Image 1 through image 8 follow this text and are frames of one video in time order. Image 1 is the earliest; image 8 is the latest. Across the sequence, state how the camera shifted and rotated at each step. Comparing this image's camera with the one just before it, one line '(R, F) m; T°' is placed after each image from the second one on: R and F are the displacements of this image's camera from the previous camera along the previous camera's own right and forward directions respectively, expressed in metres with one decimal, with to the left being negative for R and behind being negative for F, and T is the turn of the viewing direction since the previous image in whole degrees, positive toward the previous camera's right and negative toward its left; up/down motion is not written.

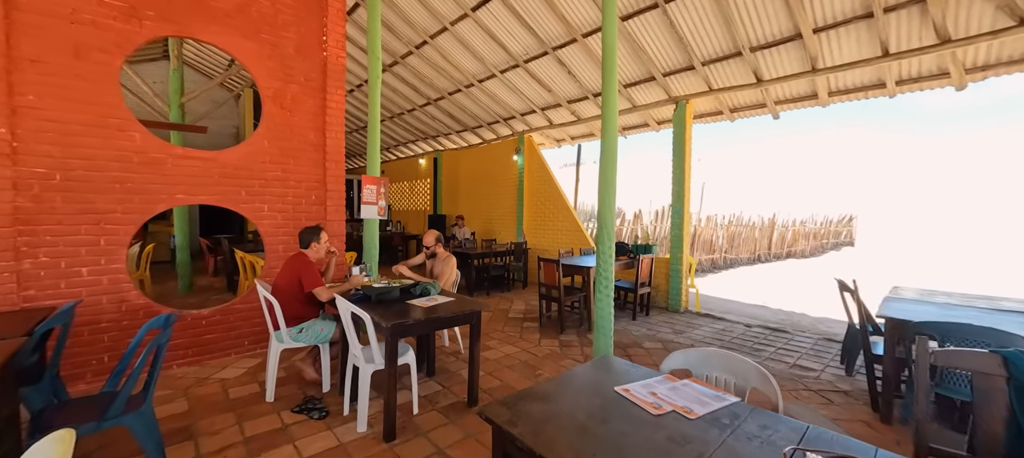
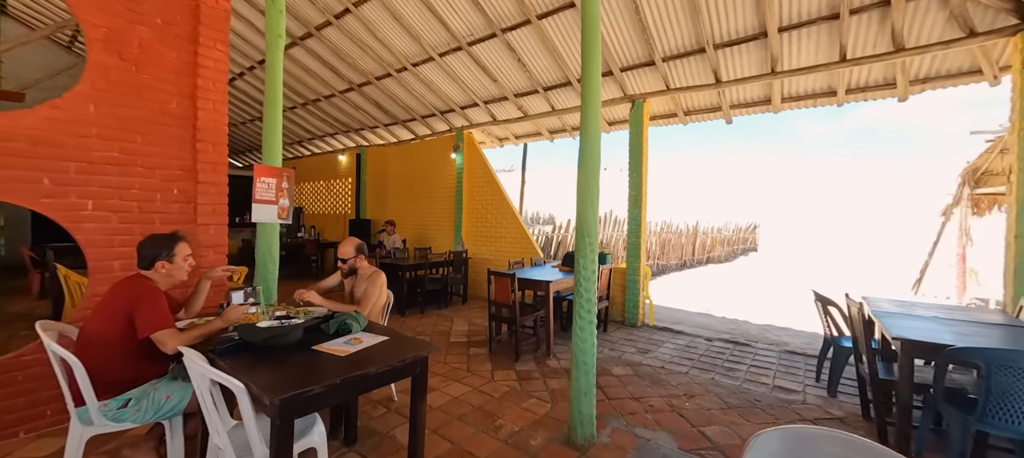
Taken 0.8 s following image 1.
(-0.2, +0.8) m; +11°
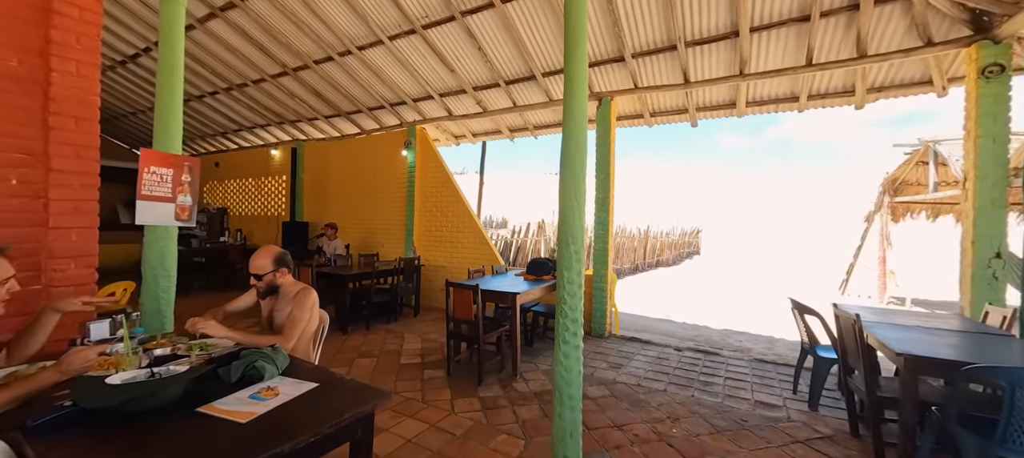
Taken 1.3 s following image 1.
(-0.1, +0.4) m; +7°
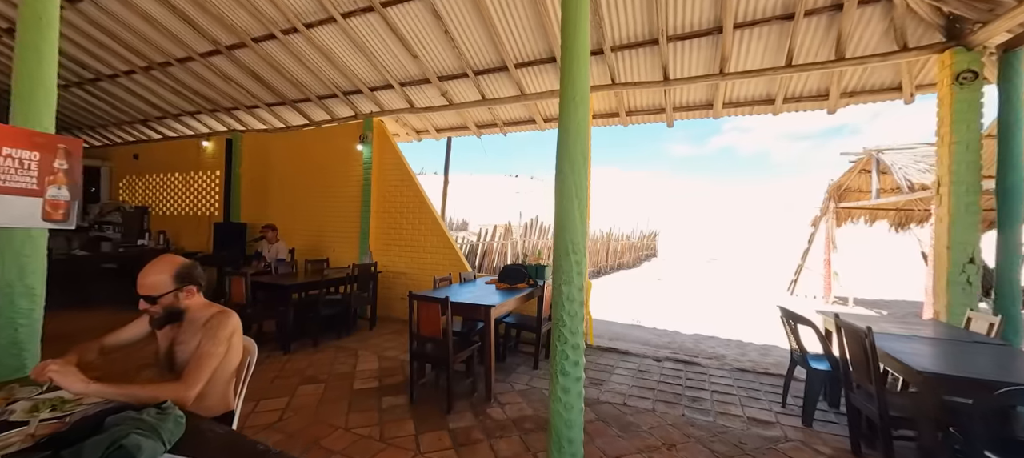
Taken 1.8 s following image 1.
(-0.1, +0.4) m; +6°
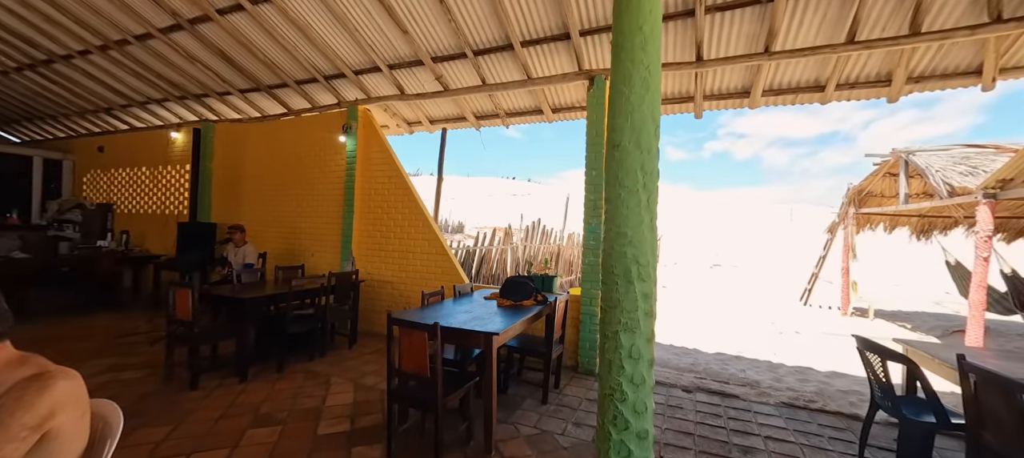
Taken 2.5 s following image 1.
(-0.1, +0.6) m; +1°
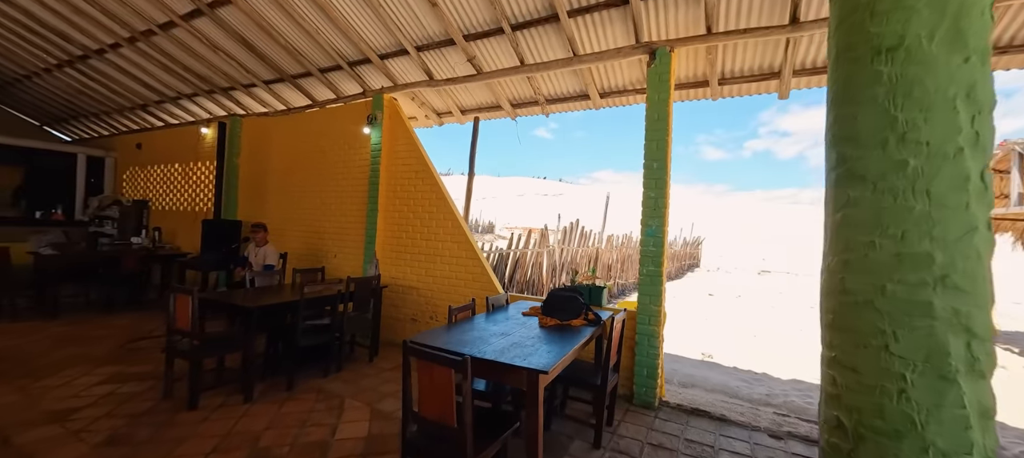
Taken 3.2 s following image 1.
(-0.1, +0.5) m; -4°
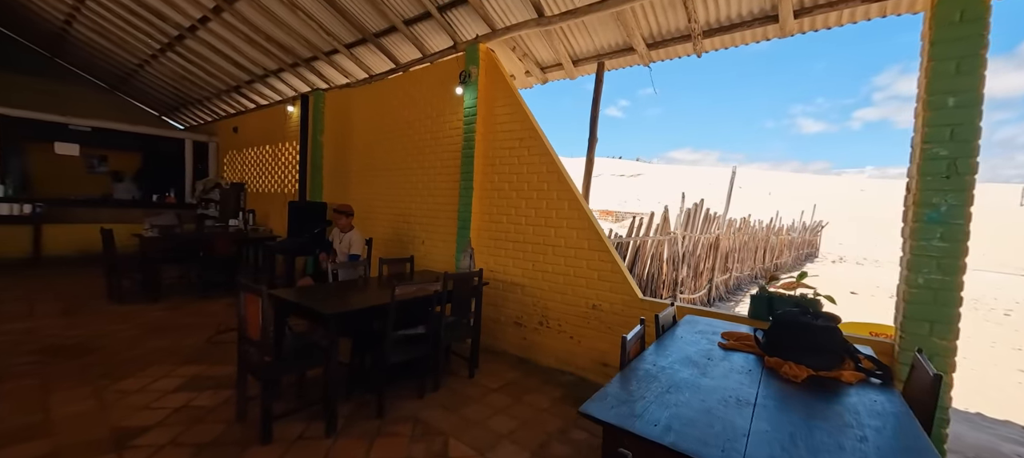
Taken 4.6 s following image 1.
(-0.6, +0.9) m; -10°
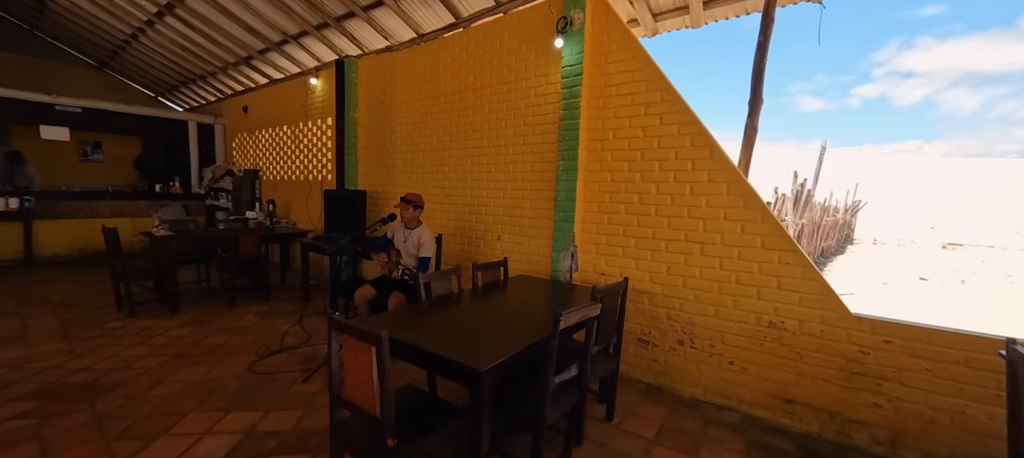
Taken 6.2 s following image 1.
(-0.9, +0.8) m; 0°
